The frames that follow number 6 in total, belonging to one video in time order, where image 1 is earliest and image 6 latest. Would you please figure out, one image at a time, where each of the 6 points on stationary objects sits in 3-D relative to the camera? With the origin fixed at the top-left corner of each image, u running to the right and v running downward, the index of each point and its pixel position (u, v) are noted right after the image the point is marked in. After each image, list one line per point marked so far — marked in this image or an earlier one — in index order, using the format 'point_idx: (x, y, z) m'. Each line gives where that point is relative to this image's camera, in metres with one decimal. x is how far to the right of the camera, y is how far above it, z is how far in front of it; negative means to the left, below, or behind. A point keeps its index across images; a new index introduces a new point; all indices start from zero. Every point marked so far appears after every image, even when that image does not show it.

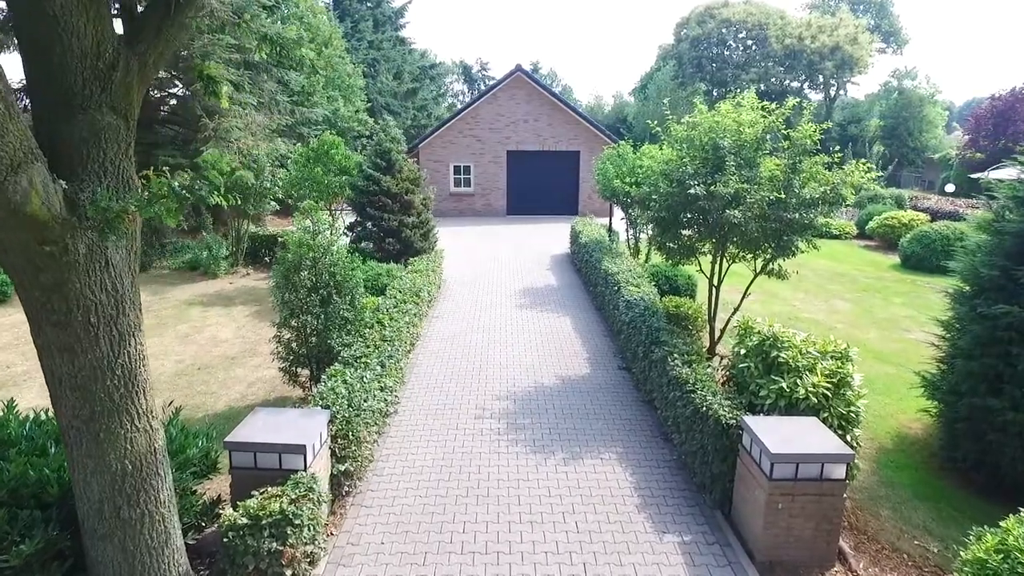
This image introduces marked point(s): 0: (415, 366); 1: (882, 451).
0: (-1.5, -1.2, +9.3) m
1: (+4.2, -1.8, +7.0) m
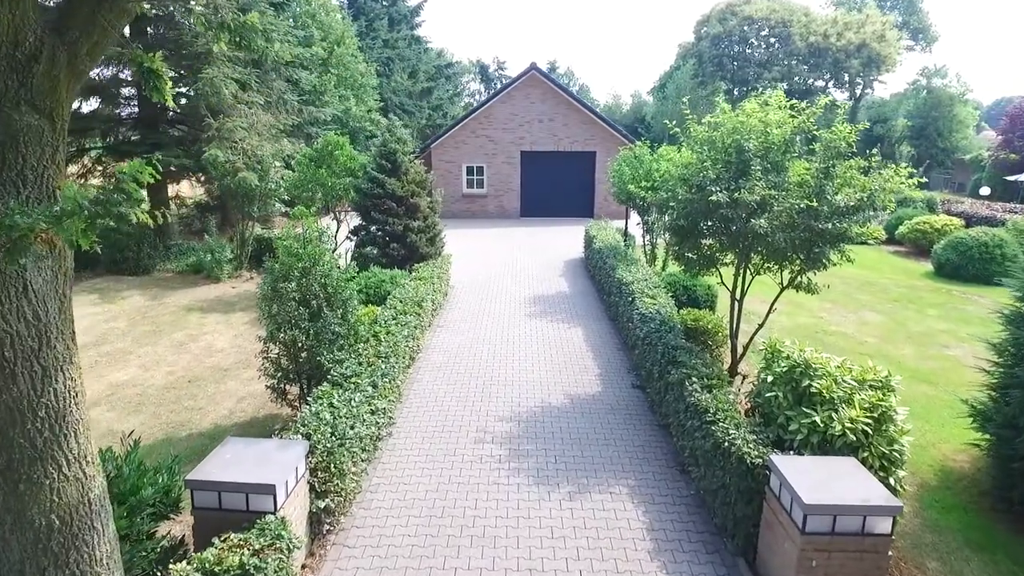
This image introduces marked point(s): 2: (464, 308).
0: (-1.4, -1.4, +8.8) m
1: (+4.2, -2.0, +6.3) m
2: (-1.0, -0.4, +12.6) m
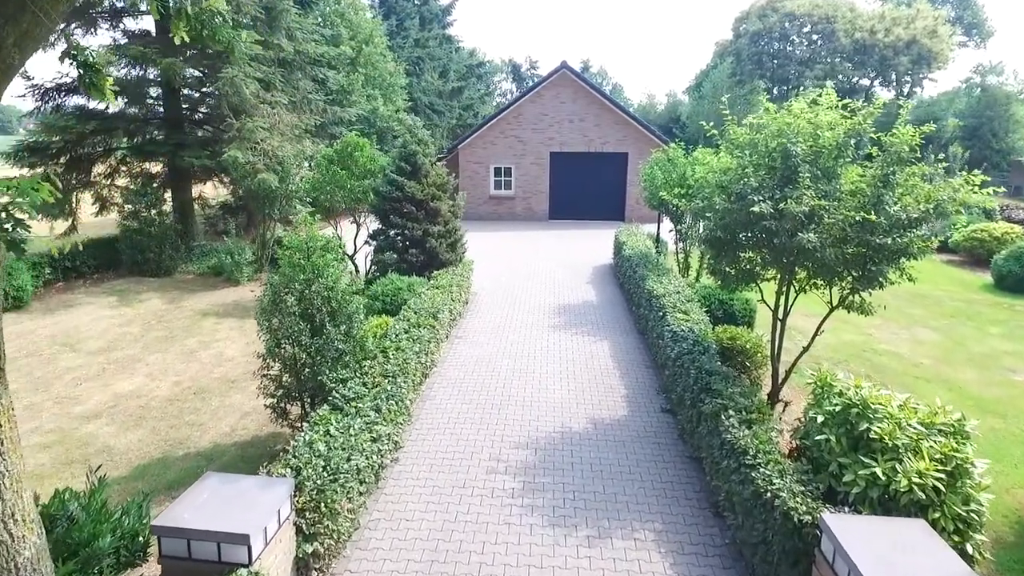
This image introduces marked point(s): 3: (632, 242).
0: (-1.1, -1.5, +8.2) m
1: (+4.3, -2.3, +5.4) m
2: (-0.5, -0.6, +12.0) m
3: (+2.8, +1.1, +14.6) m
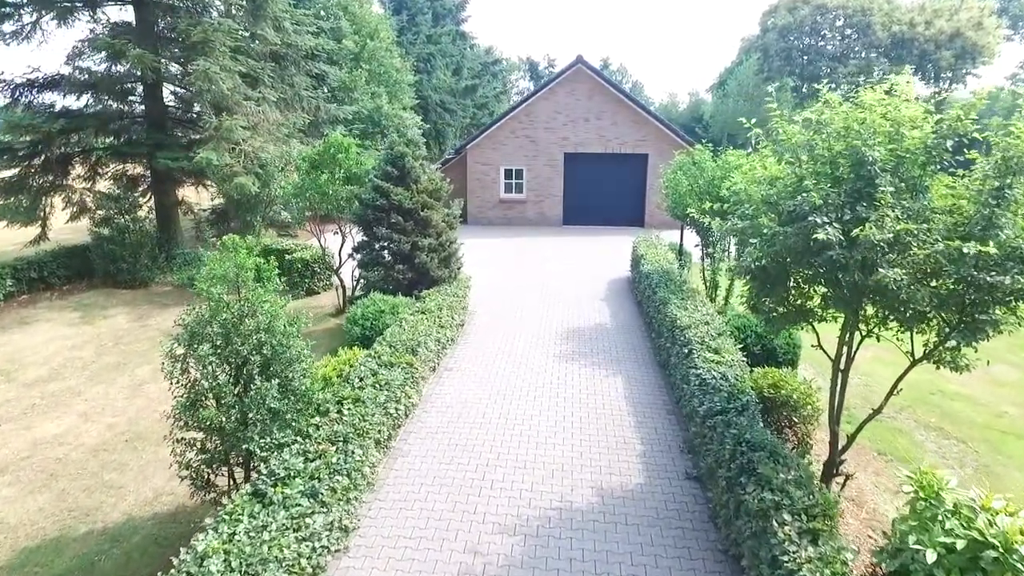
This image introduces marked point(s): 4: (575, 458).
0: (-1.3, -1.9, +6.7) m
1: (+4.1, -2.7, +3.8) m
2: (-0.5, -1.0, +10.5) m
3: (+2.9, +0.7, +13.0) m
4: (+0.7, -1.9, +7.0) m
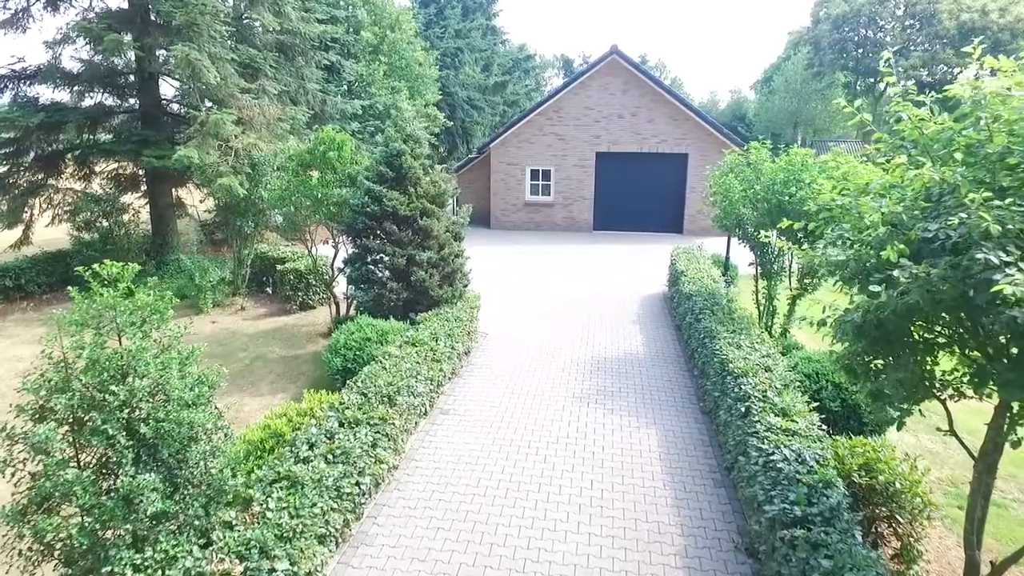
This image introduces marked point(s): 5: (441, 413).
0: (-1.3, -2.2, +5.1) m
1: (+3.9, -3.1, +1.9) m
2: (-0.3, -1.3, +8.8) m
3: (+3.2, +0.3, +11.1) m
4: (+0.7, -2.2, +5.2) m
5: (-0.9, -1.5, +7.8) m
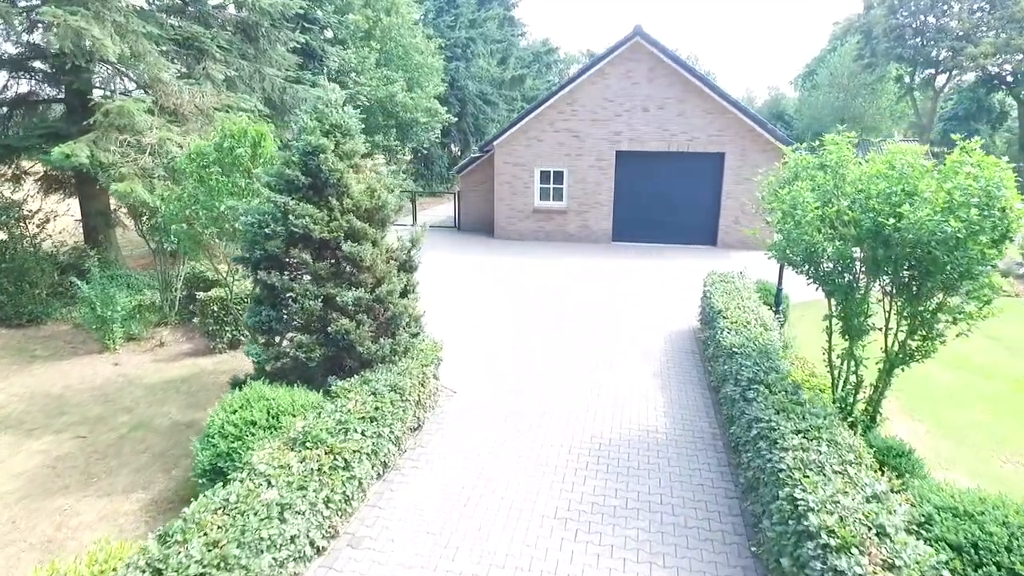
0: (-1.9, -2.8, +2.4) m
1: (+3.1, -3.7, -1.1) m
2: (-0.8, -1.8, +6.1) m
3: (+2.9, -0.3, +8.2) m
4: (+0.1, -2.8, +2.5) m
5: (-1.4, -2.1, +5.1) m
